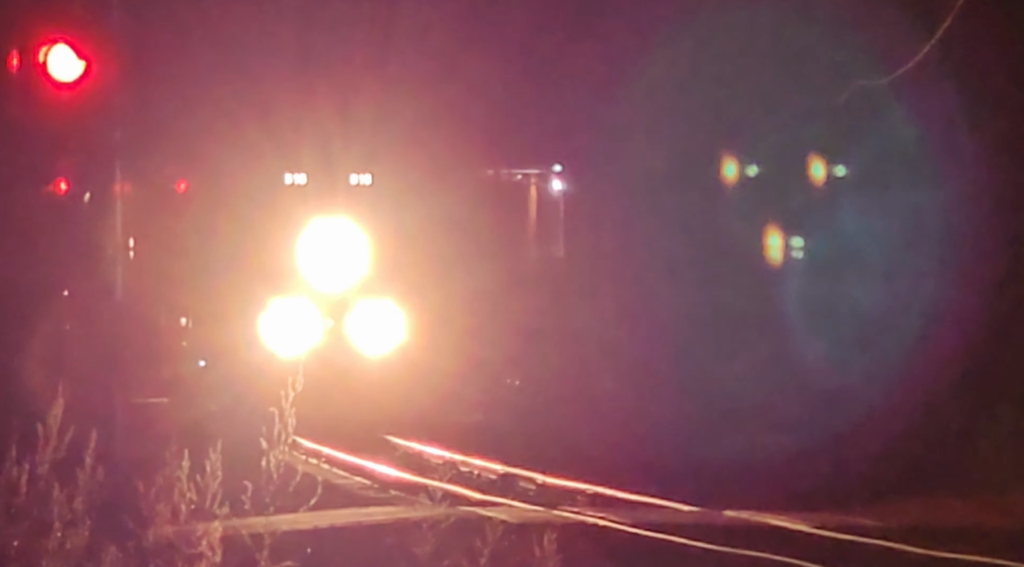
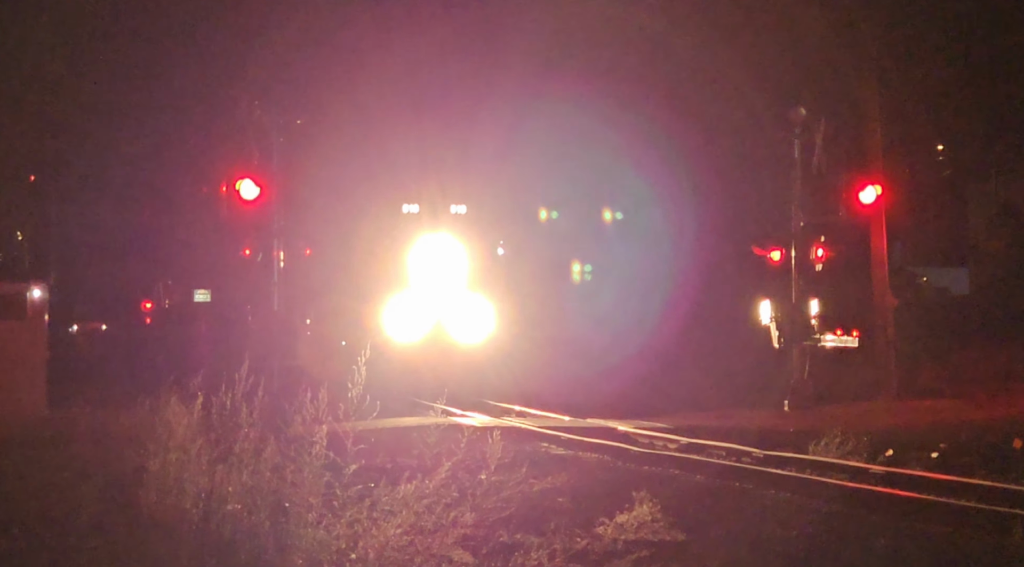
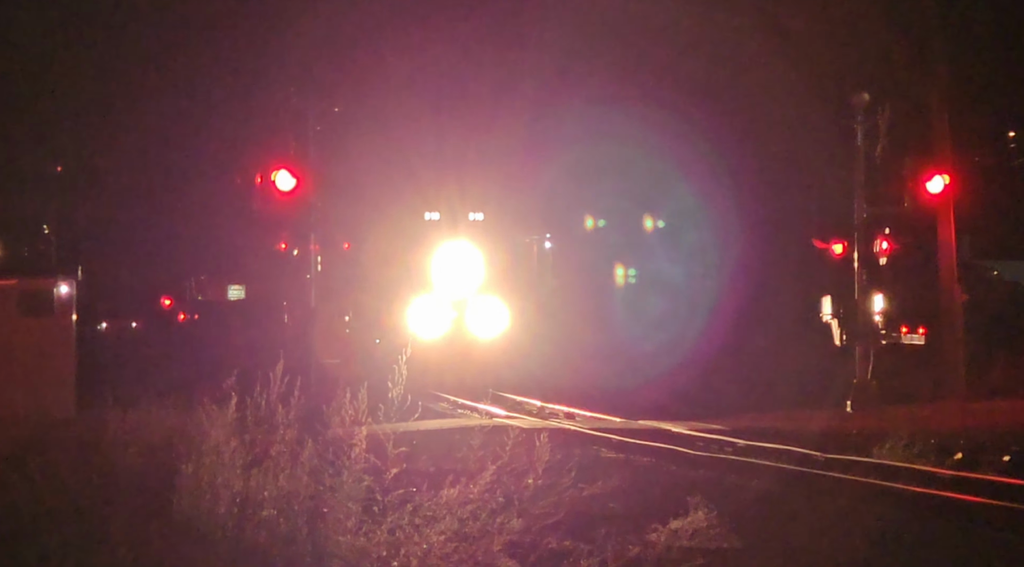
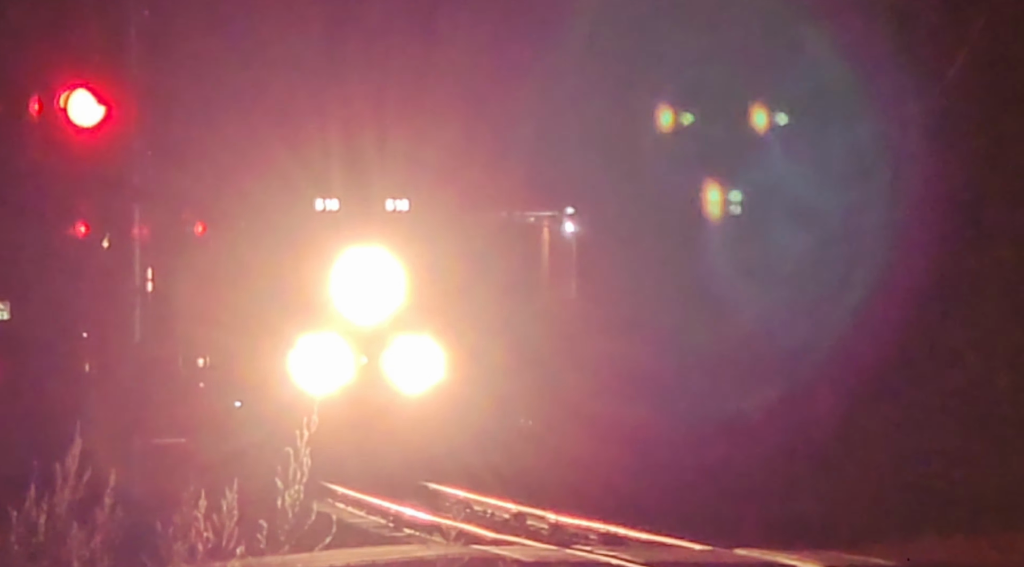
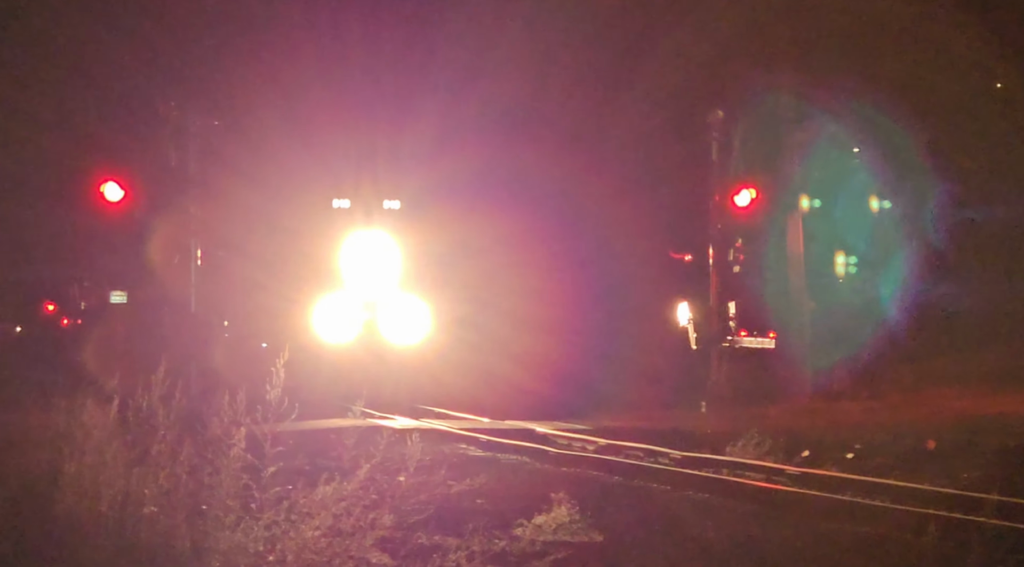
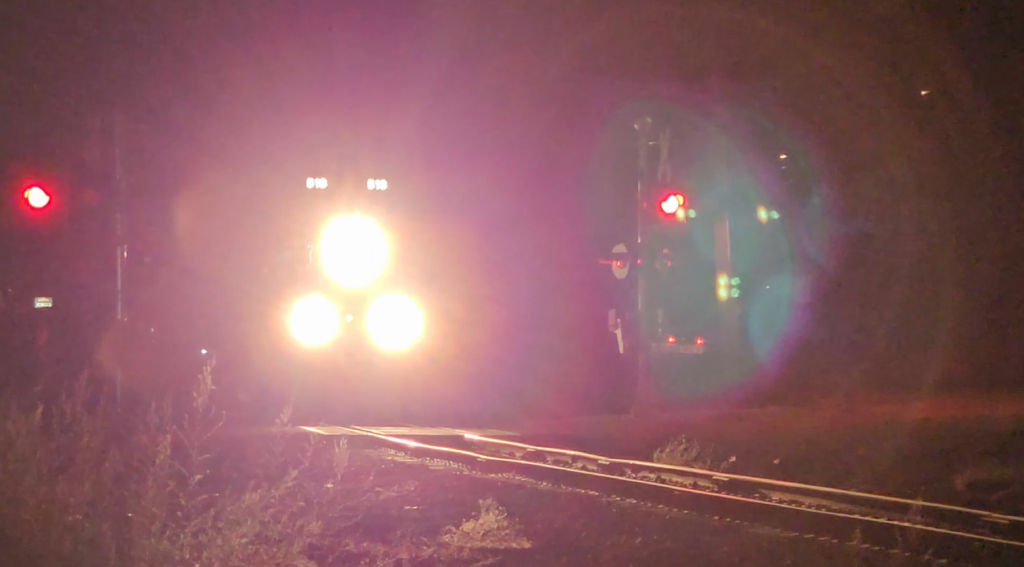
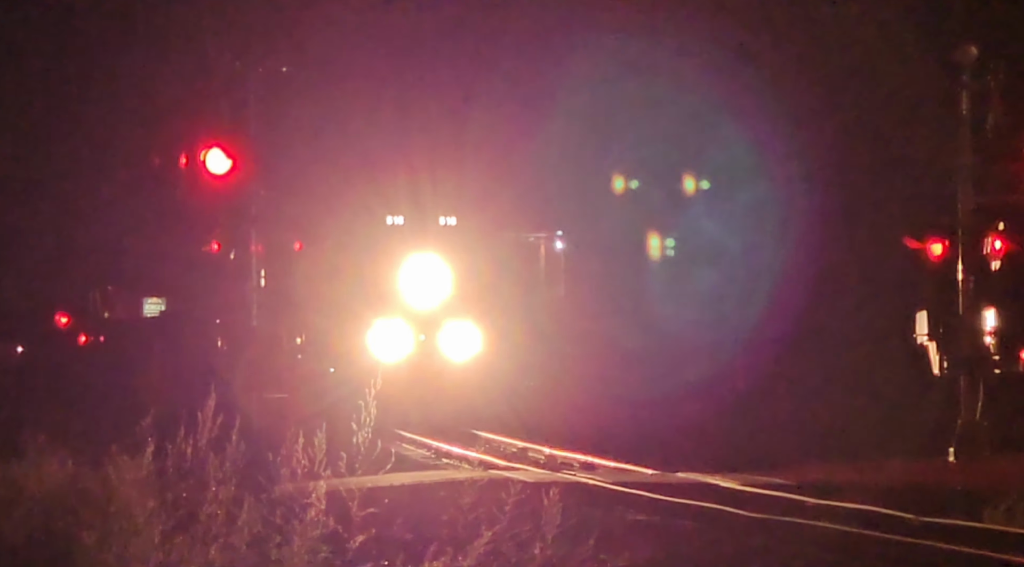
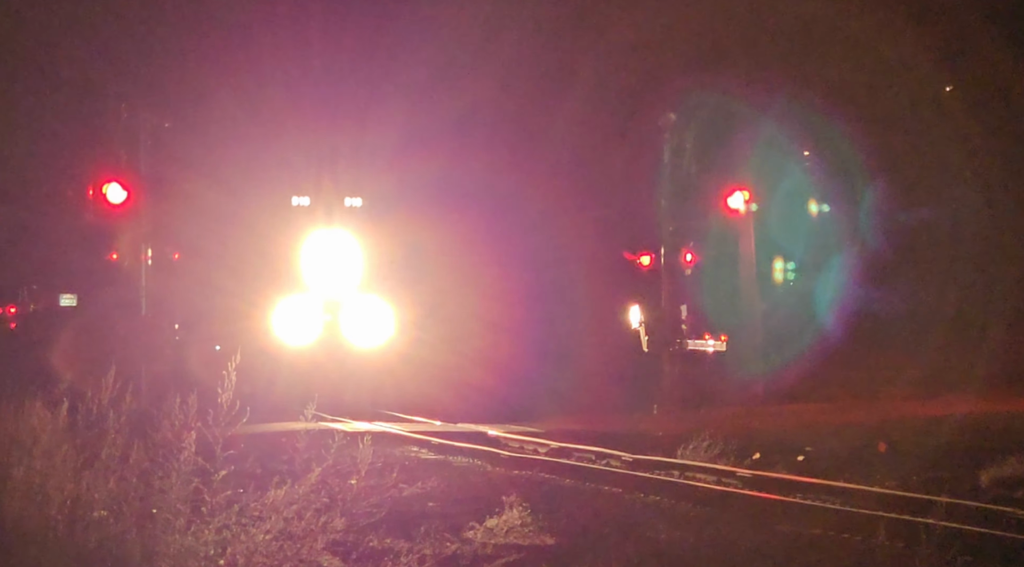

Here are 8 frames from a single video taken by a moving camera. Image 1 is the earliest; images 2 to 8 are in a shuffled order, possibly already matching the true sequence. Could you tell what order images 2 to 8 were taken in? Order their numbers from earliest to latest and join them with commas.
4, 7, 3, 2, 5, 8, 6
